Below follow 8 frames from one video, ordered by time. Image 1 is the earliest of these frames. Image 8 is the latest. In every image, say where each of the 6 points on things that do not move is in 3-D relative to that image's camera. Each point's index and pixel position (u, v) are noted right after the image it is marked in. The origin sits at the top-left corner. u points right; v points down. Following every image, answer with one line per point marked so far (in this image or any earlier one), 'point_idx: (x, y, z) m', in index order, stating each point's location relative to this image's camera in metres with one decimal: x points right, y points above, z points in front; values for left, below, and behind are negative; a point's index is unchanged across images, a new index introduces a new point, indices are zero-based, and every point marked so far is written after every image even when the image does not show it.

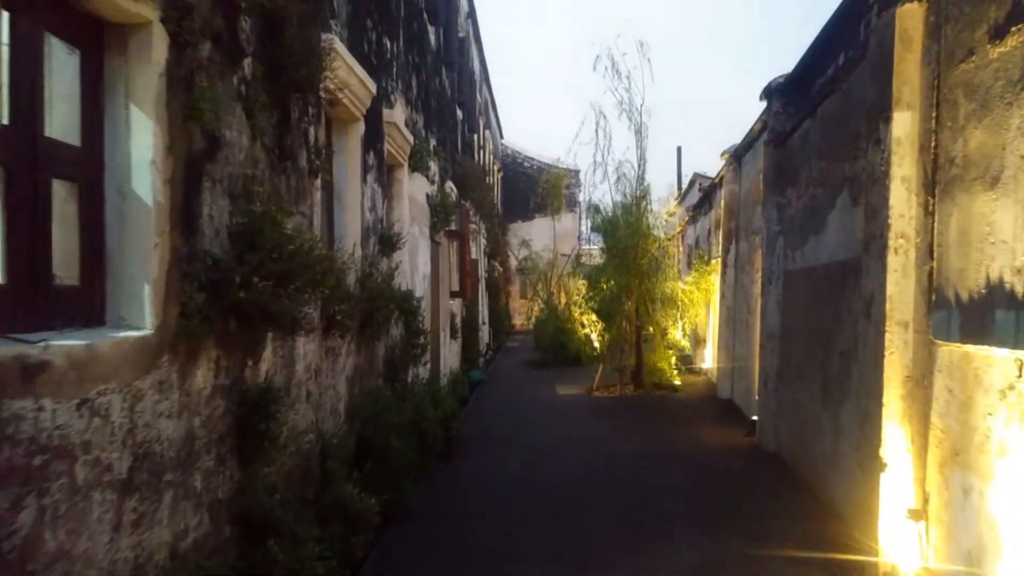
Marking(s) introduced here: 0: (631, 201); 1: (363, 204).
0: (+1.6, +1.1, +12.0) m
1: (-0.9, +0.5, +5.7) m
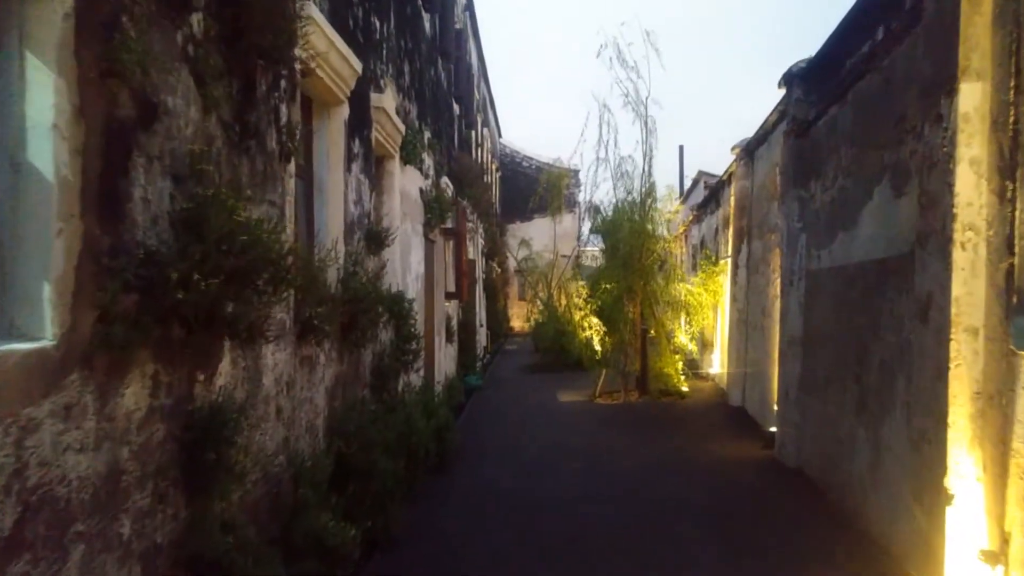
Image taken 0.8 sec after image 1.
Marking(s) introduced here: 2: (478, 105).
0: (+1.5, +1.1, +11.5) m
1: (-0.9, +0.5, +5.2) m
2: (-0.7, +4.0, +20.0) m
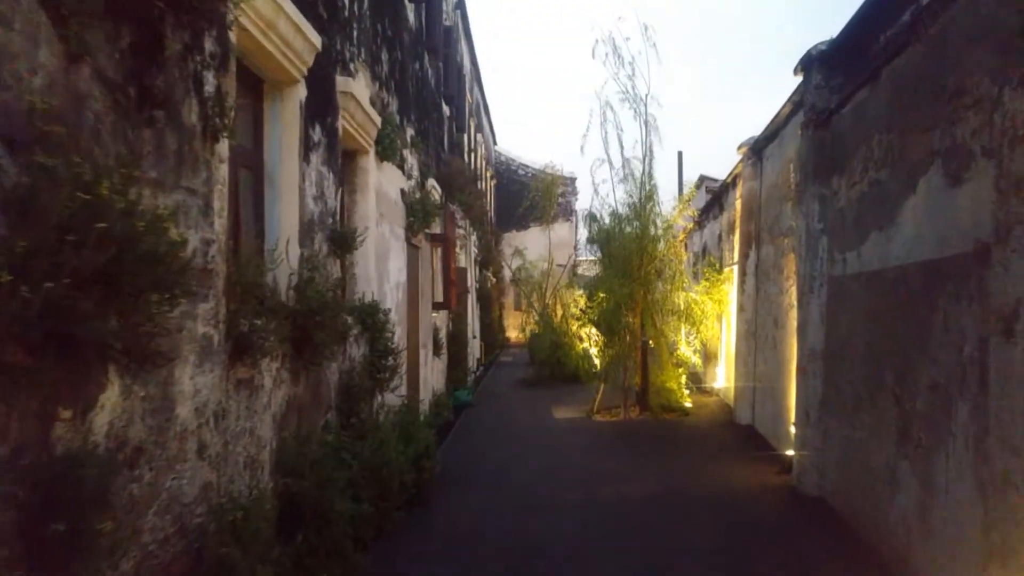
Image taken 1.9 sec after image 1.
0: (+1.4, +1.0, +10.8) m
1: (-1.0, +0.5, +4.5) m
2: (-0.9, +3.8, +19.3) m
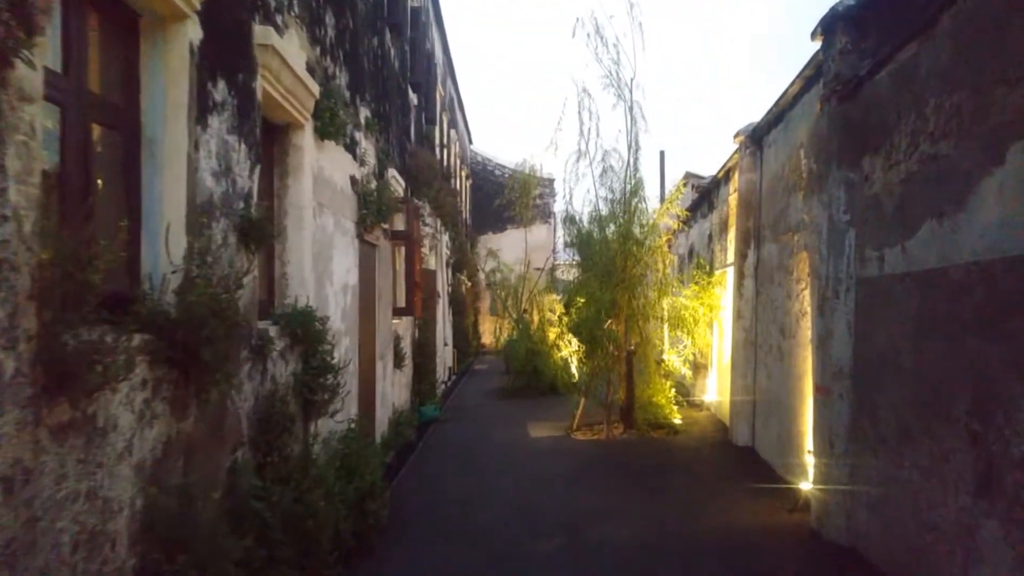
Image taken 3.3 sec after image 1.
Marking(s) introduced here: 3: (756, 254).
0: (+1.1, +1.0, +9.8) m
1: (-1.2, +0.5, +3.4) m
2: (-1.4, +3.7, +18.2) m
3: (+2.2, +0.3, +8.3) m
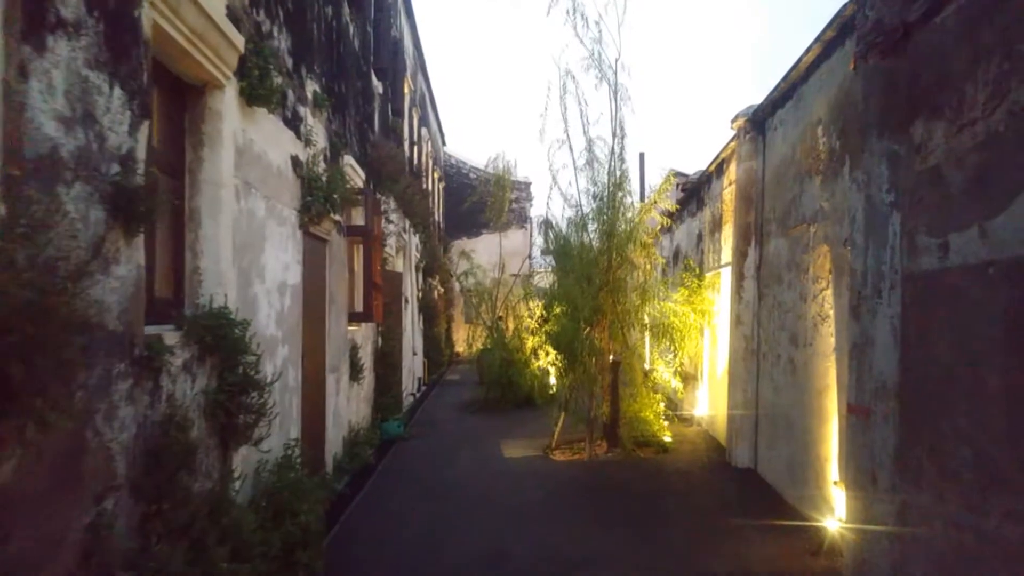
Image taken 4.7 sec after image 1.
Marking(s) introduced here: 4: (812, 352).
0: (+0.9, +0.9, +8.8) m
1: (-1.3, +0.5, +2.4) m
2: (-1.9, +3.6, +17.2) m
3: (+2.0, +0.3, +7.4) m
4: (+1.8, -0.4, +5.5) m
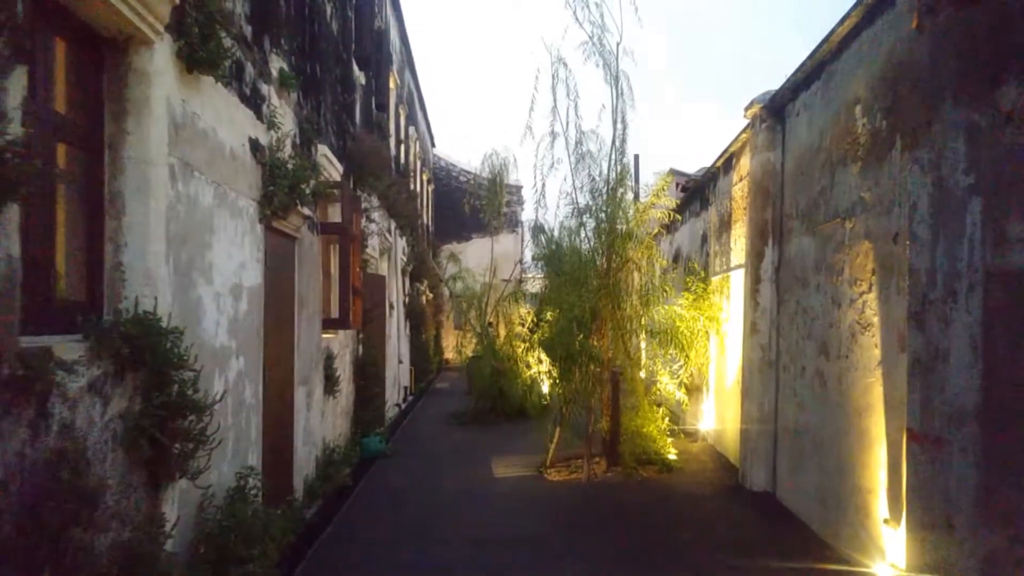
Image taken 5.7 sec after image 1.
0: (+0.8, +0.9, +8.1) m
1: (-1.3, +0.5, +1.6) m
2: (-2.0, +3.5, +16.5) m
3: (+1.9, +0.3, +6.6) m
4: (+1.8, -0.4, +4.8) m
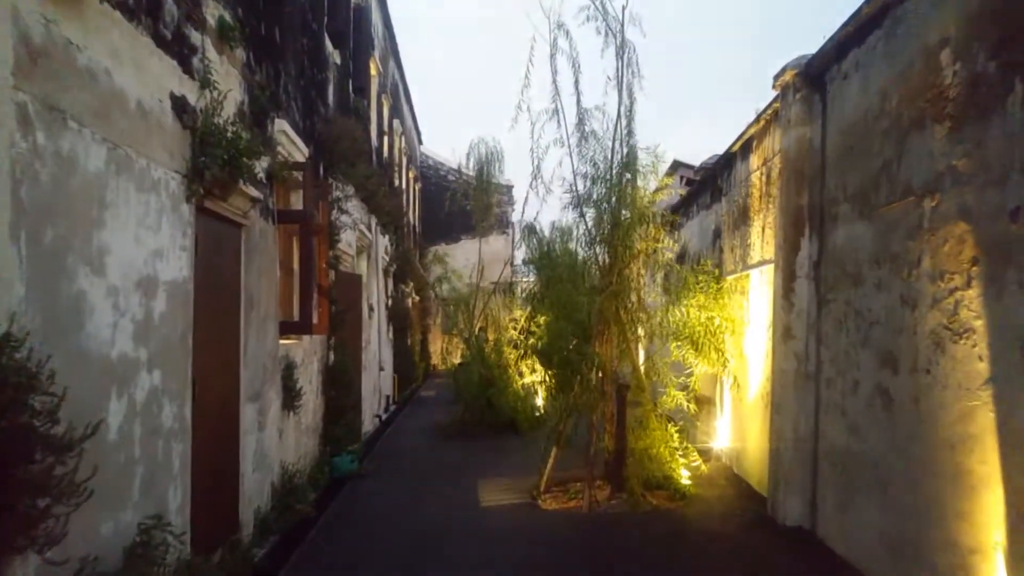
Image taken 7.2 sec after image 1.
0: (+0.7, +0.9, +7.0) m
1: (-1.3, +0.5, +0.6) m
2: (-2.2, +3.5, +15.4) m
3: (+1.9, +0.3, +5.6) m
4: (+1.7, -0.4, +3.7) m
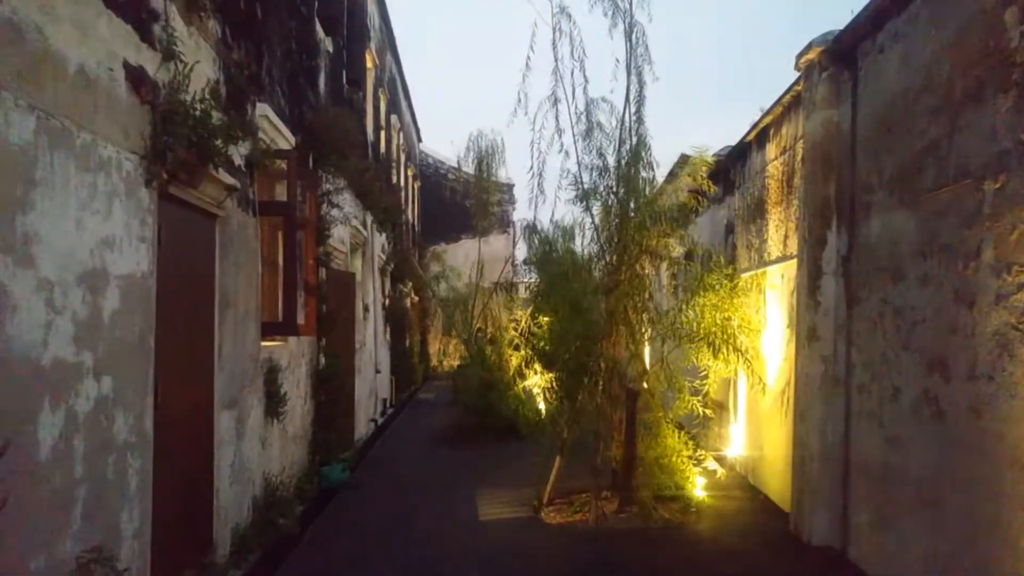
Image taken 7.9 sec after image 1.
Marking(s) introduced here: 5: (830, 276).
0: (+0.7, +0.9, +6.6) m
1: (-1.3, +0.6, +0.1) m
2: (-2.2, +3.5, +14.9) m
3: (+1.9, +0.3, +5.1) m
4: (+1.7, -0.4, +3.2) m
5: (+1.8, +0.1, +5.2) m
